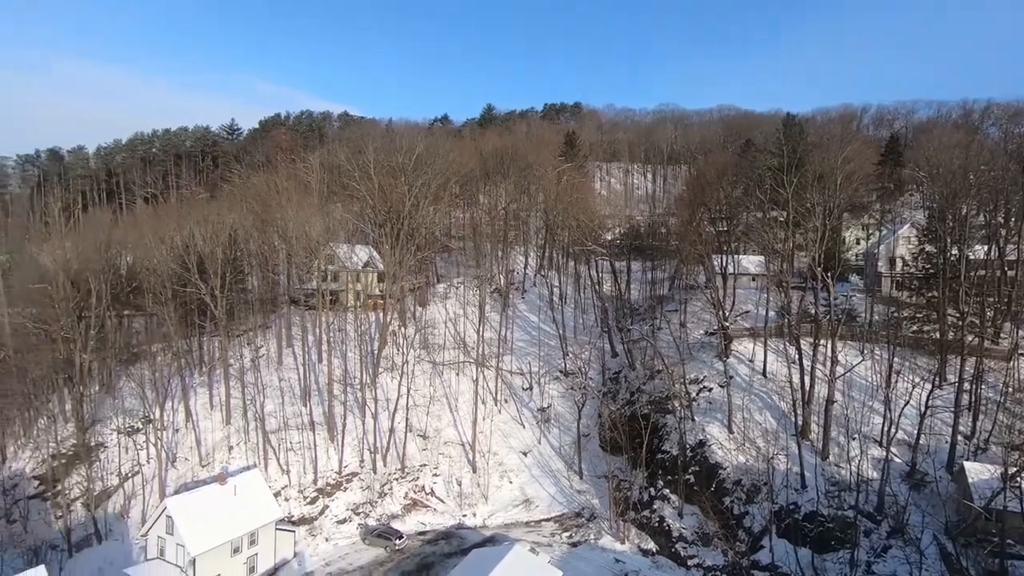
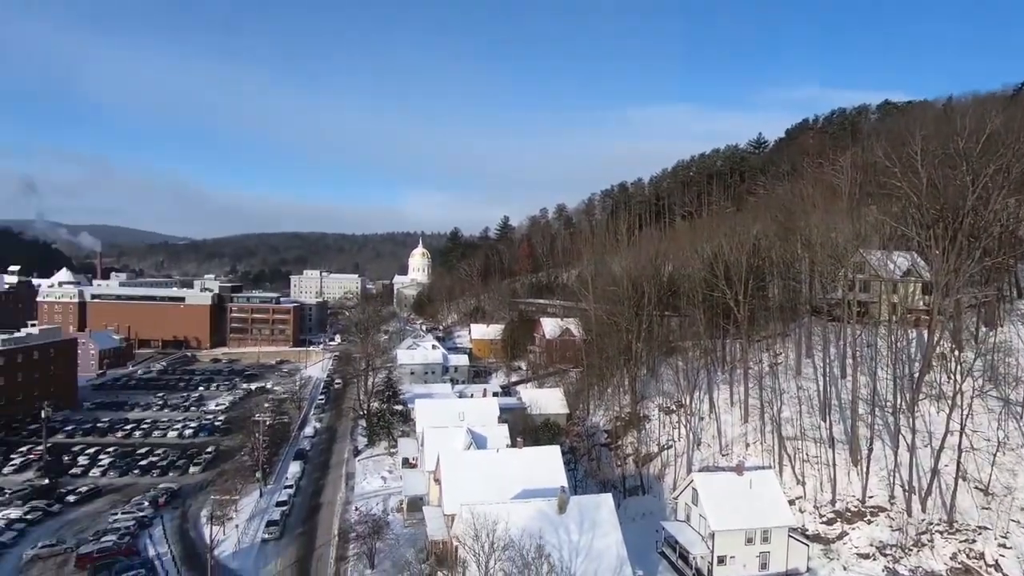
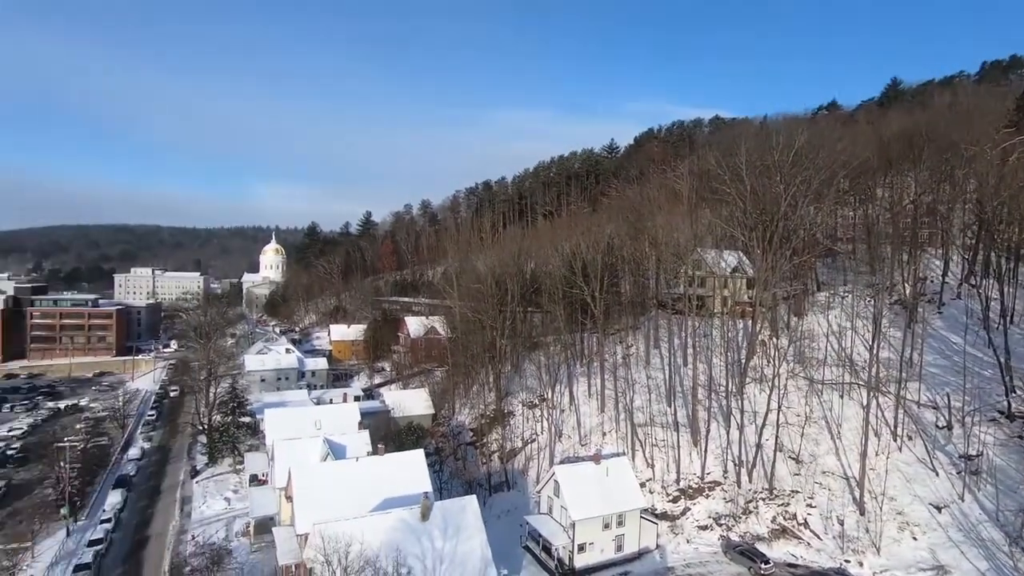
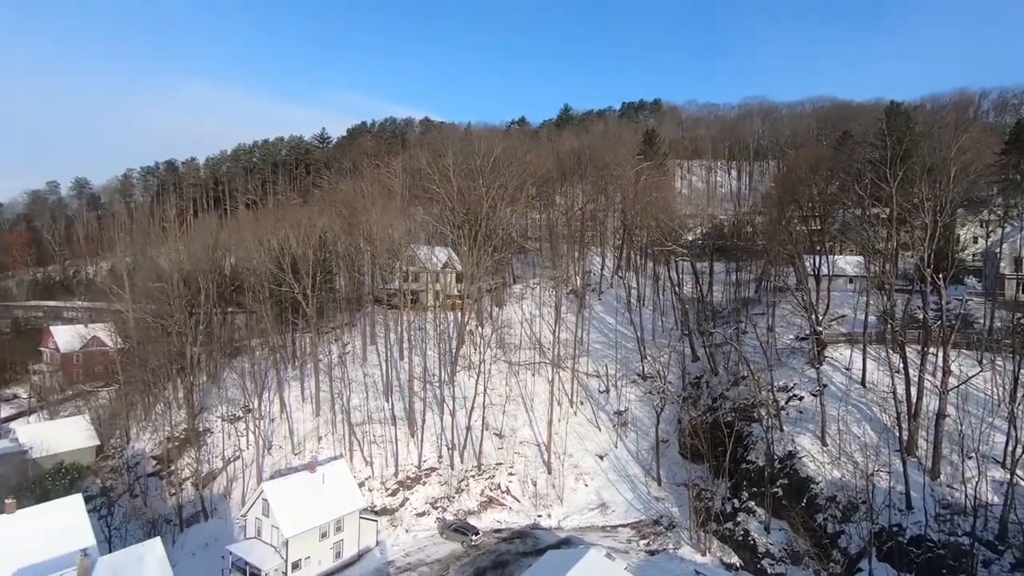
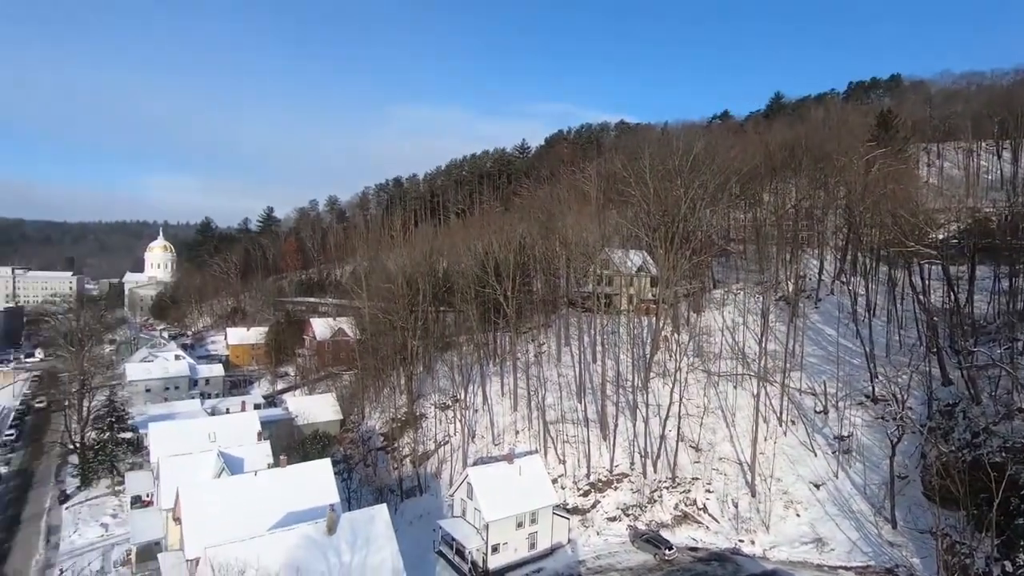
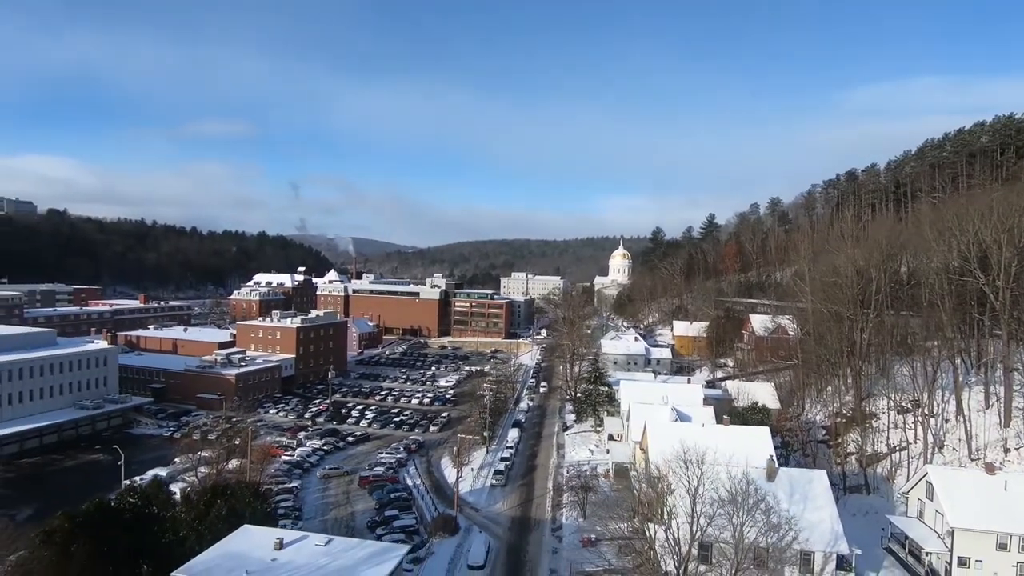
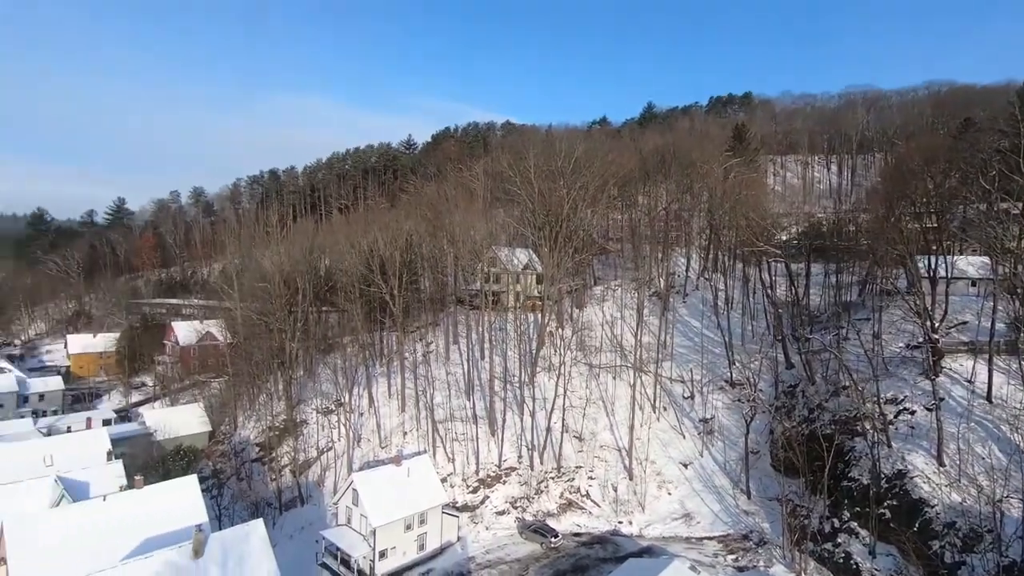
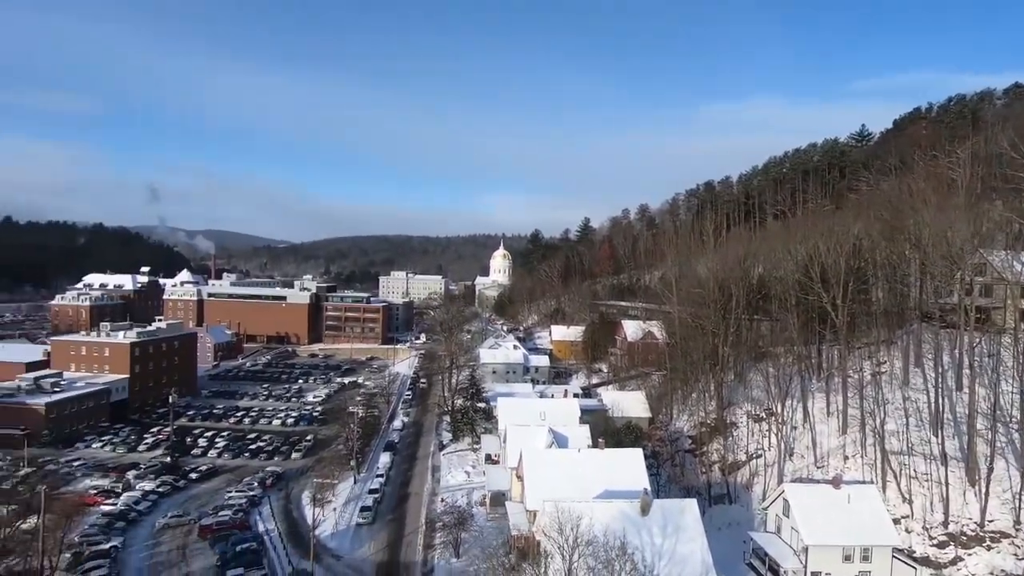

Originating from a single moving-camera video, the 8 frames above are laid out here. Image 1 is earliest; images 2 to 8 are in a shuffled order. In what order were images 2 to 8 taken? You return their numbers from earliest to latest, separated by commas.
4, 7, 5, 3, 2, 8, 6
